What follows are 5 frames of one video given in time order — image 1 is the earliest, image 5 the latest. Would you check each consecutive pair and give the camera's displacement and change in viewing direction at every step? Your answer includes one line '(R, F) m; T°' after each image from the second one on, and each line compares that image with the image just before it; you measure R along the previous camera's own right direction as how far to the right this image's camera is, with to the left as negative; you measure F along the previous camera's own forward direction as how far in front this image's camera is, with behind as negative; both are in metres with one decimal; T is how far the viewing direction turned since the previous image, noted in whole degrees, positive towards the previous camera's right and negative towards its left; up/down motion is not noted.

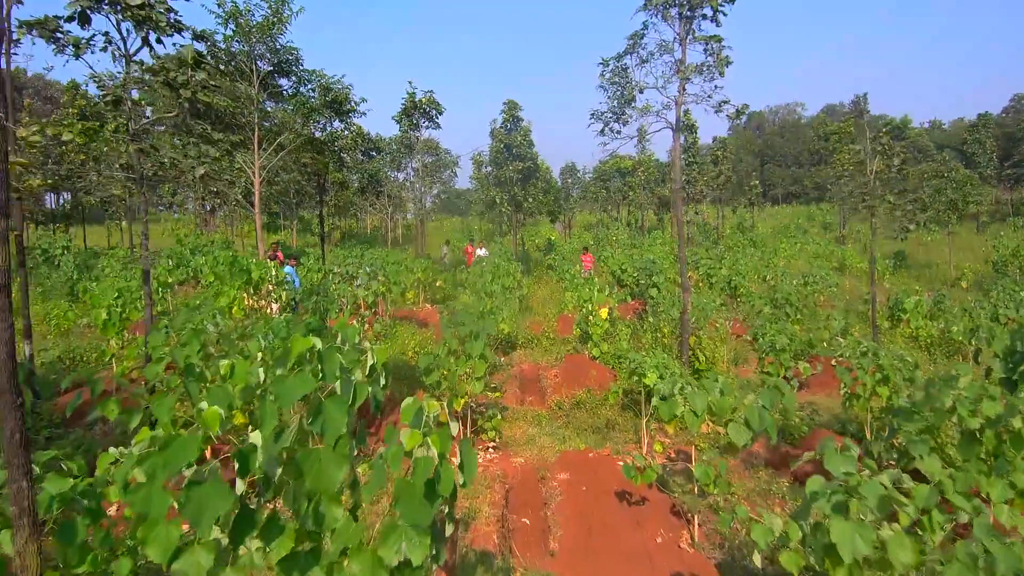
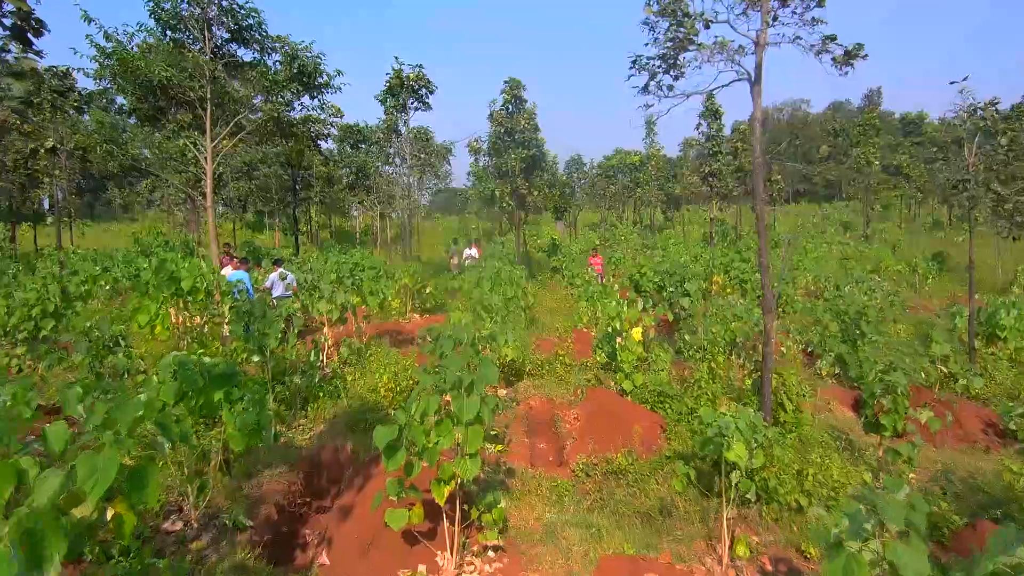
(-0.1, +2.0) m; 0°
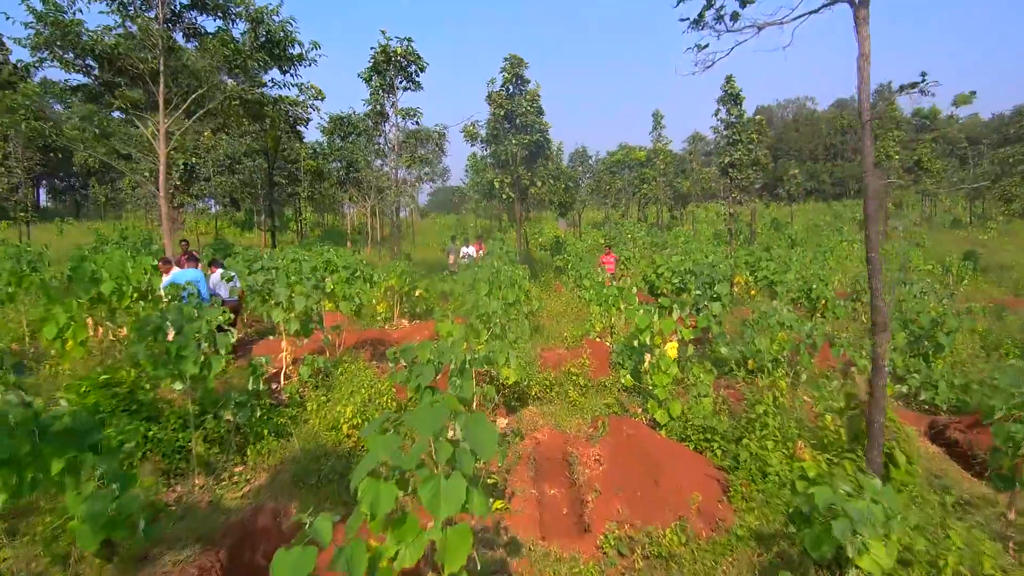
(0.0, +1.4) m; 0°
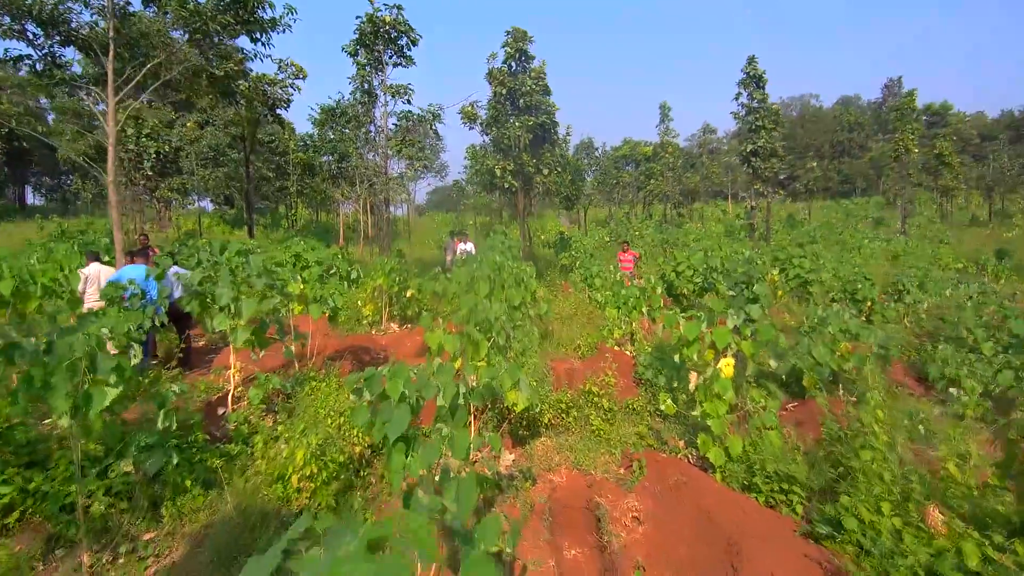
(-0.1, +1.2) m; 0°
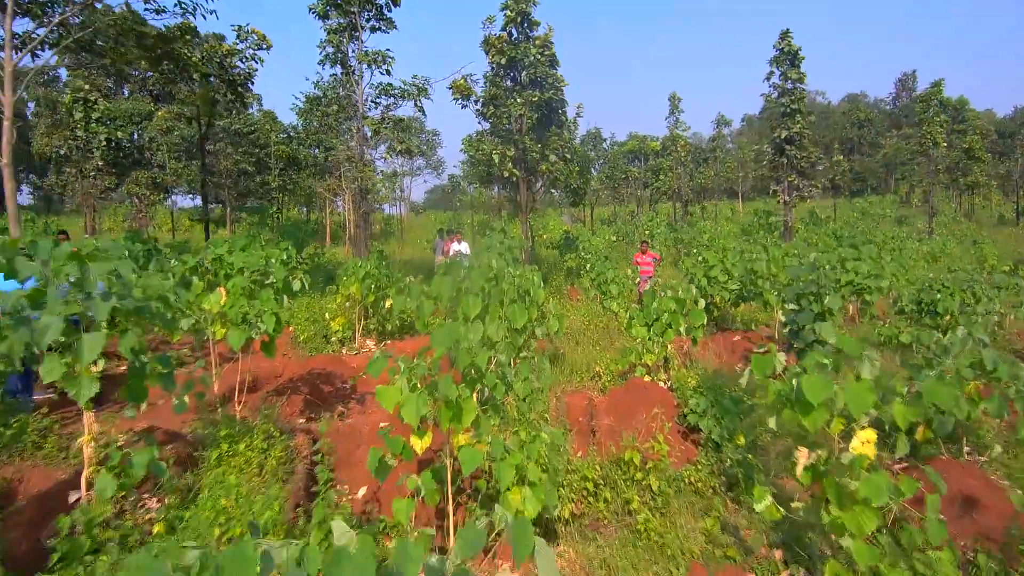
(0.0, +1.6) m; 0°
